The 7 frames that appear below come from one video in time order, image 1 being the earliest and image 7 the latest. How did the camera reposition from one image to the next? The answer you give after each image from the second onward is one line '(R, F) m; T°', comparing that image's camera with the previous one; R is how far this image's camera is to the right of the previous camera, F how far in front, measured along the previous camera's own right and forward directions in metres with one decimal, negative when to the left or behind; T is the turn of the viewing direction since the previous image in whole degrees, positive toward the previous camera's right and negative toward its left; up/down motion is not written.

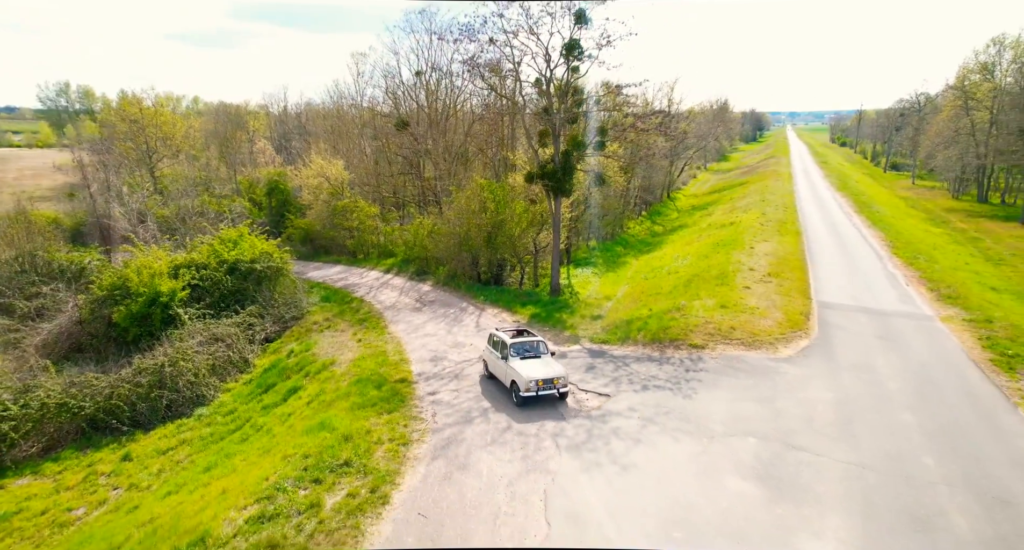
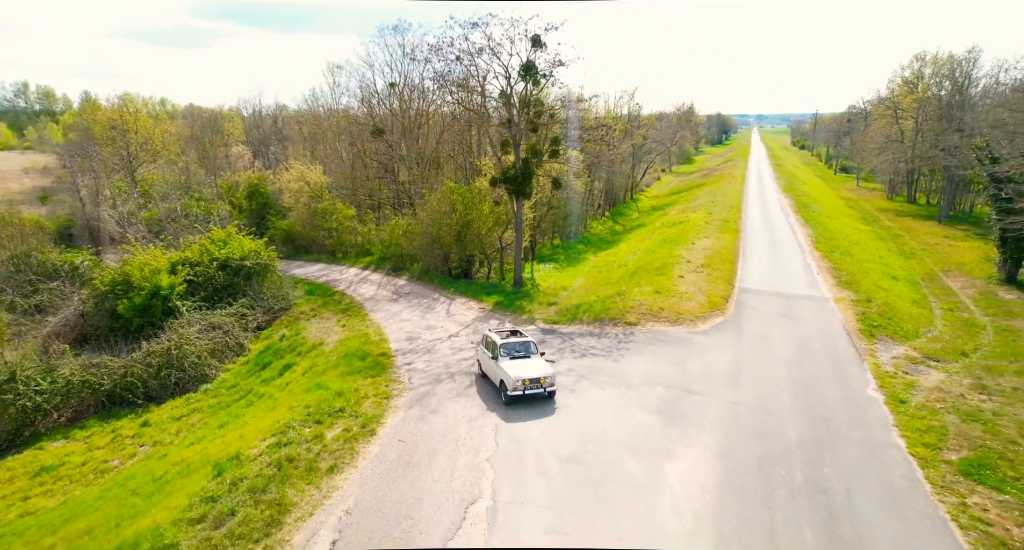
(+0.5, -3.8) m; +3°
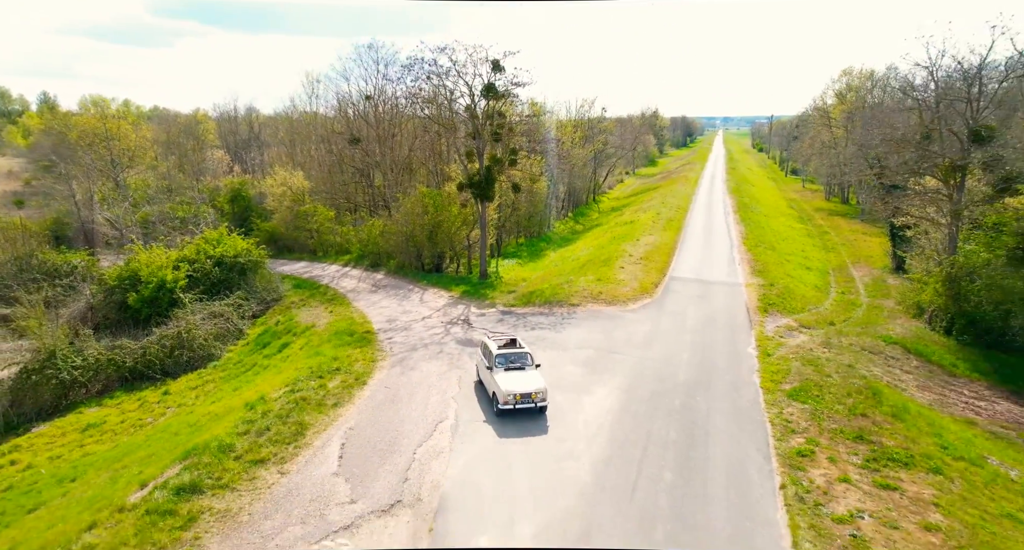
(+0.6, -4.8) m; +3°
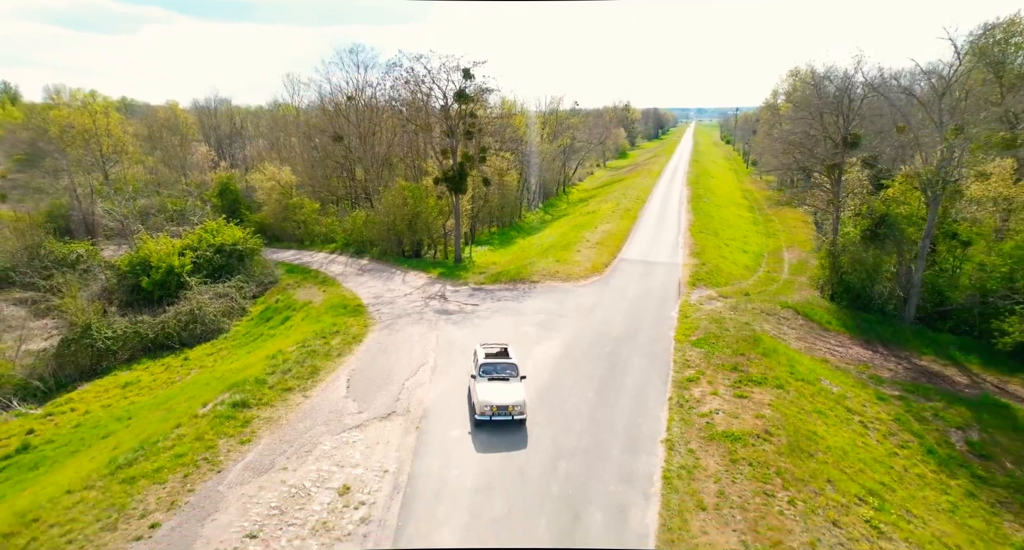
(+0.5, -5.0) m; +2°
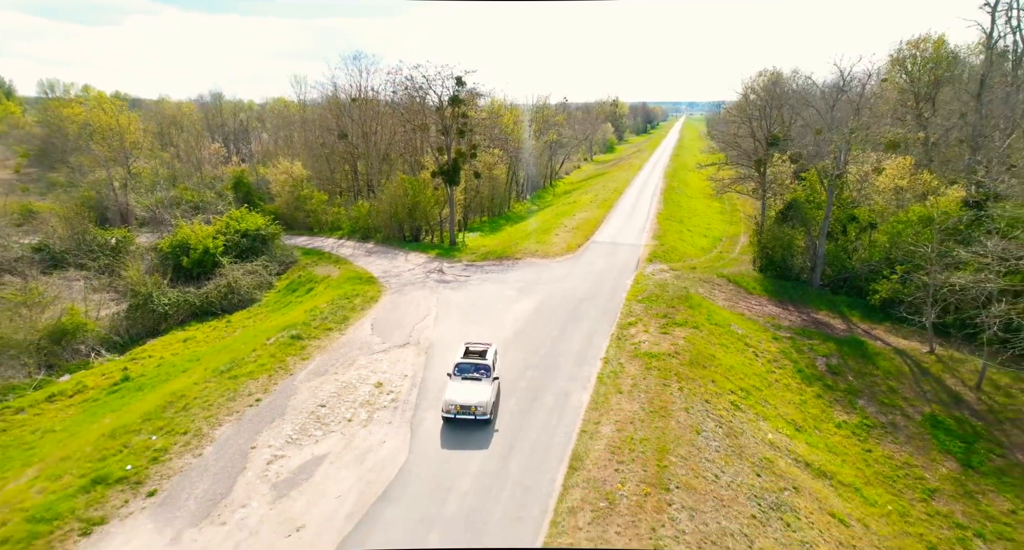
(+0.5, -6.4) m; +1°
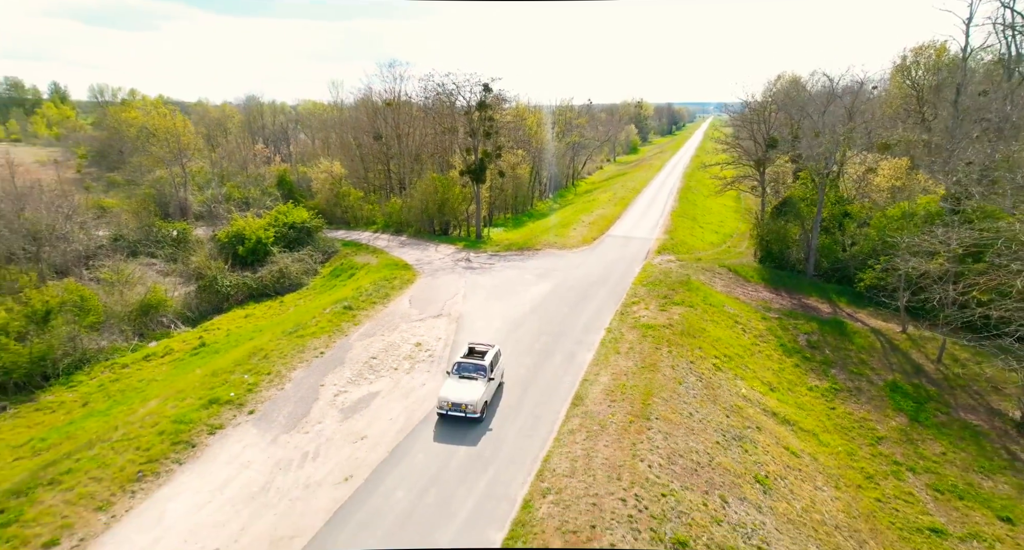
(+0.3, -4.0) m; -3°
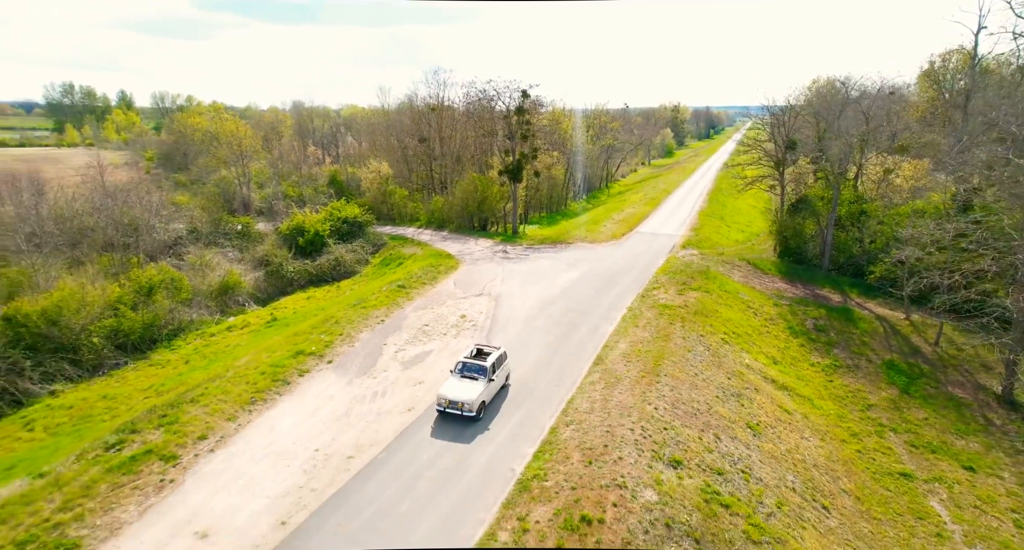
(+0.1, -3.7) m; -4°
